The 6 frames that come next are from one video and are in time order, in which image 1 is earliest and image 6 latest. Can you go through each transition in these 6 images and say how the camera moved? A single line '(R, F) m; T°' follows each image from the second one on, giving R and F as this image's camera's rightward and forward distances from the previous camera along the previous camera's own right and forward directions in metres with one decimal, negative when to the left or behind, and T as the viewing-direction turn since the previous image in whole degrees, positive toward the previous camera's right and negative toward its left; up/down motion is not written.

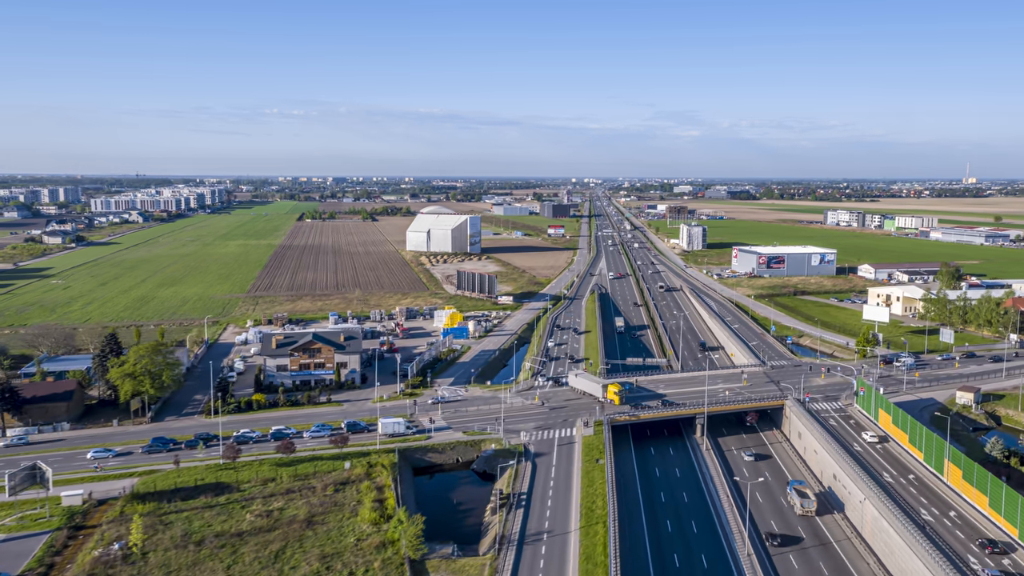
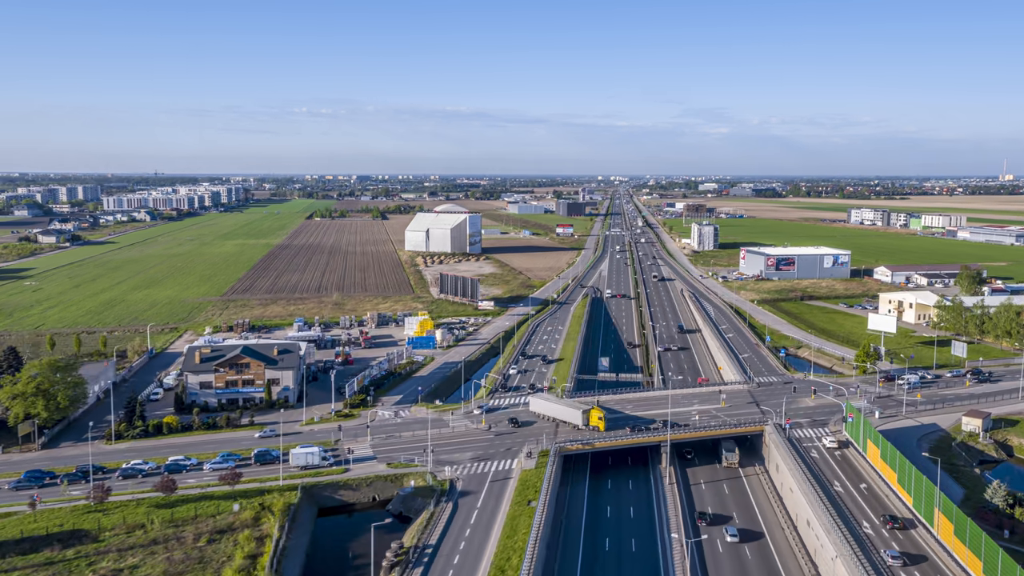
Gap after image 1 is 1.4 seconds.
(+2.9, +3.8) m; -2°
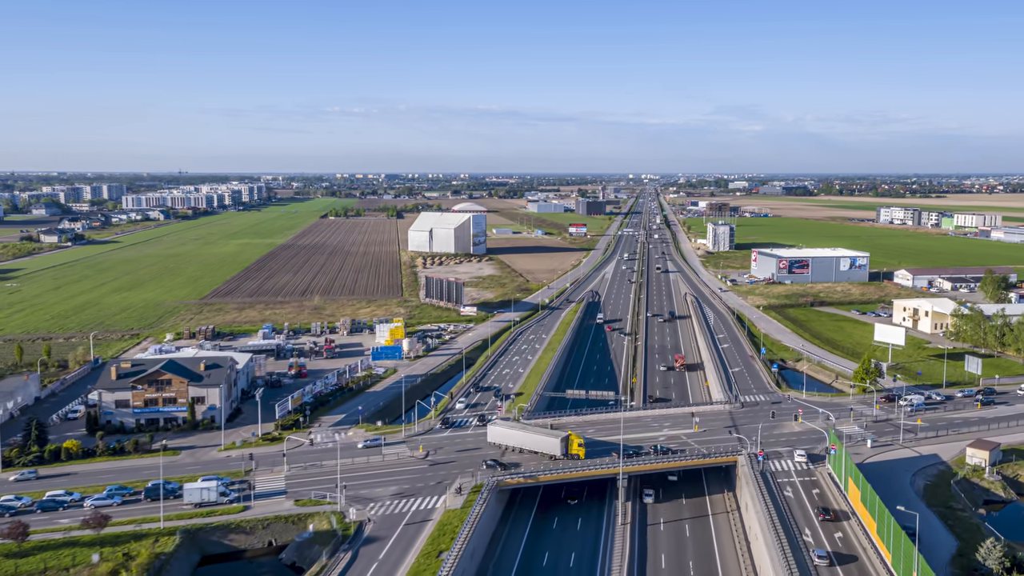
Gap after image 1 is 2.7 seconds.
(+2.8, +3.4) m; -2°
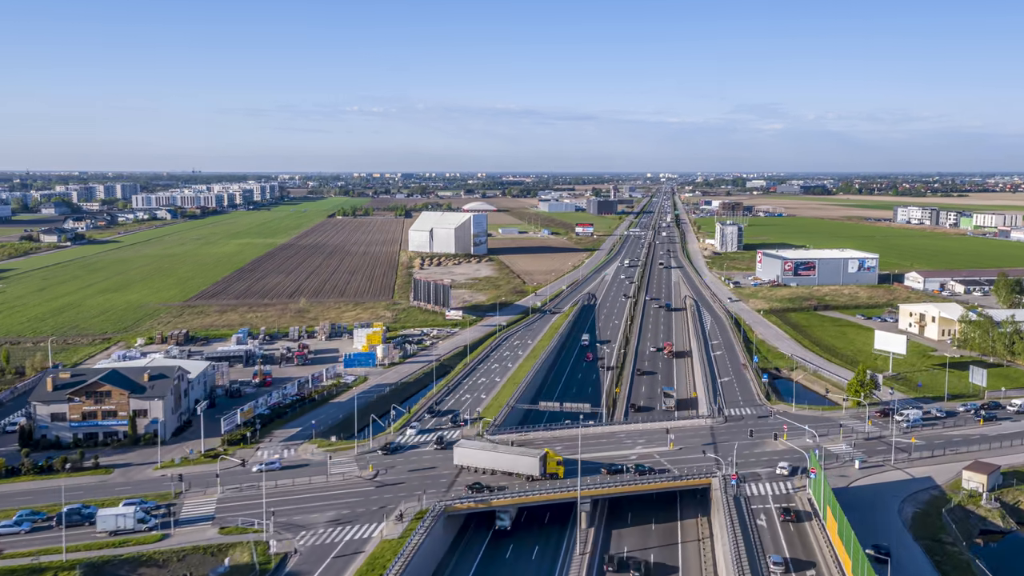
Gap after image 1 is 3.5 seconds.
(+1.8, +2.1) m; -1°
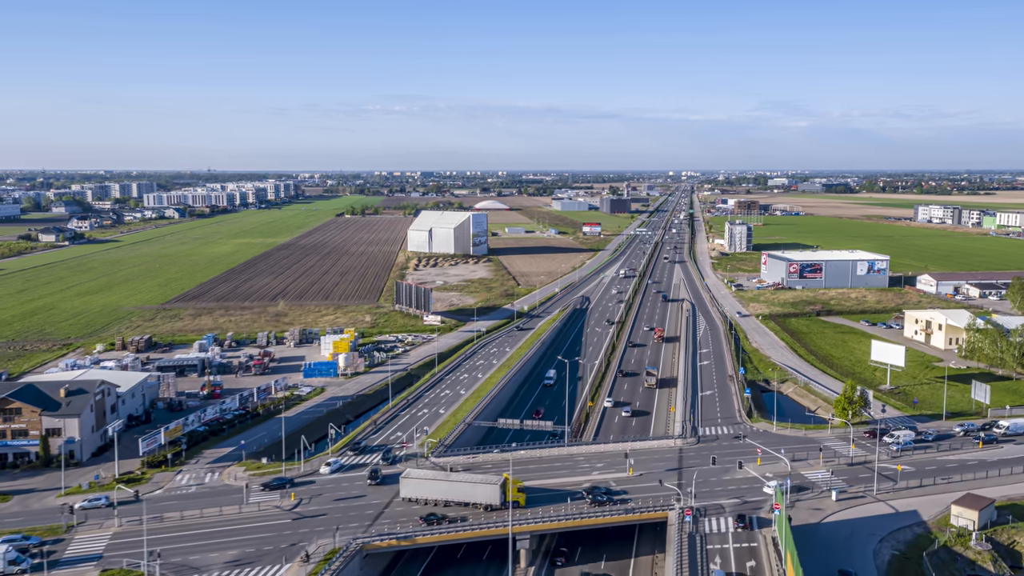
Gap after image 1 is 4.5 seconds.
(+2.3, +2.6) m; -1°
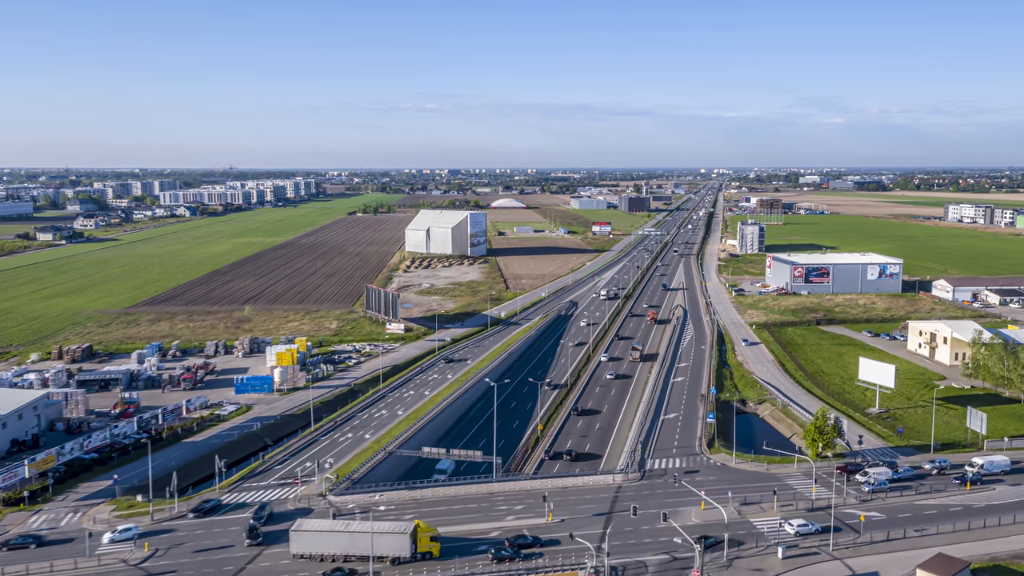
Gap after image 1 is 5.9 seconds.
(+3.3, +3.5) m; -2°
